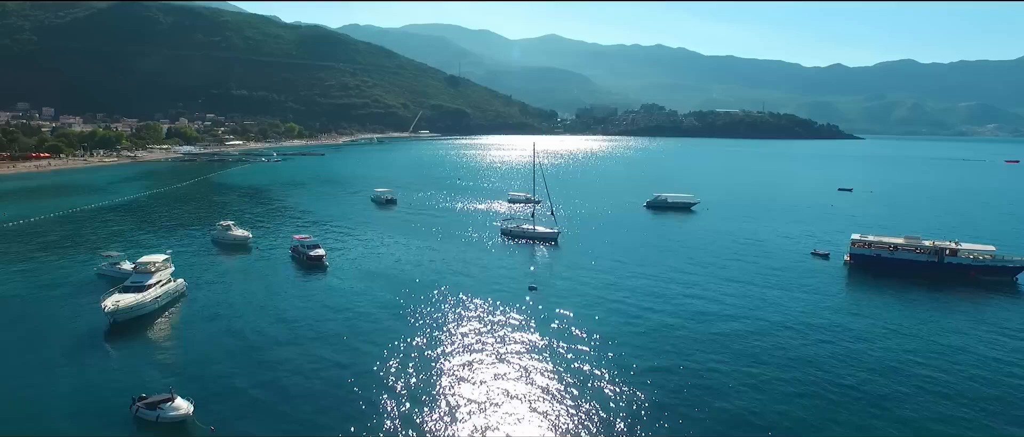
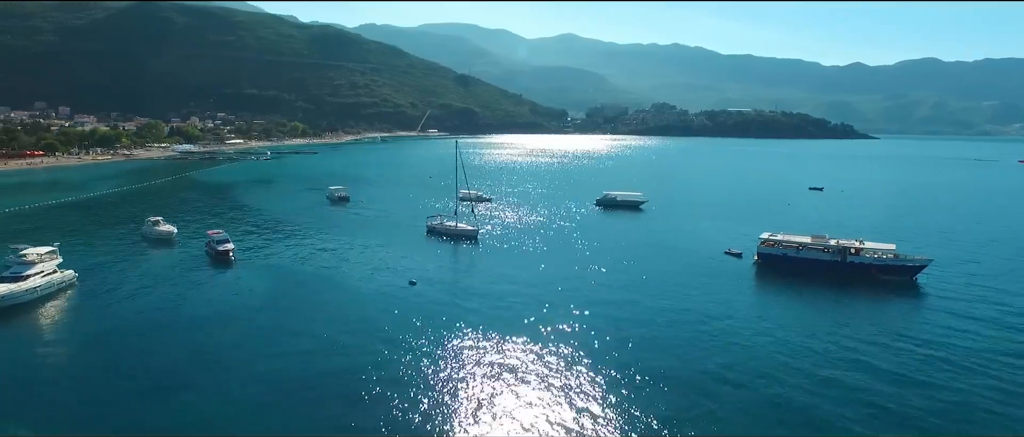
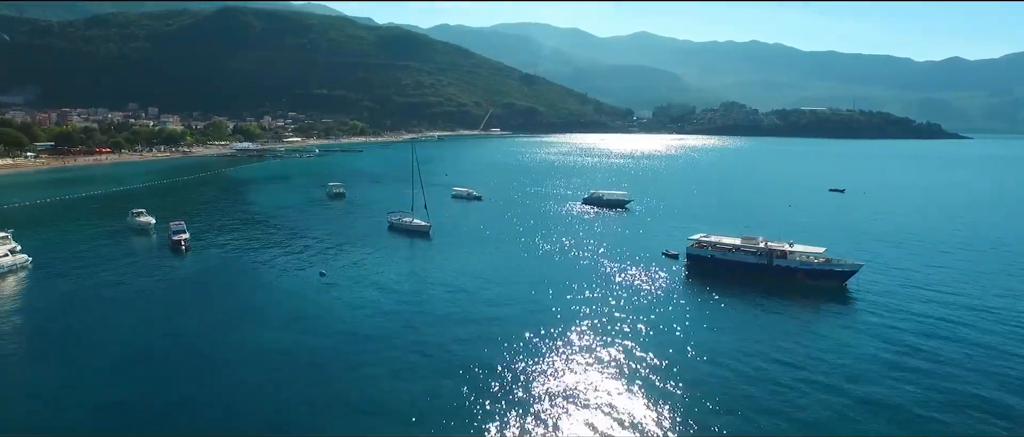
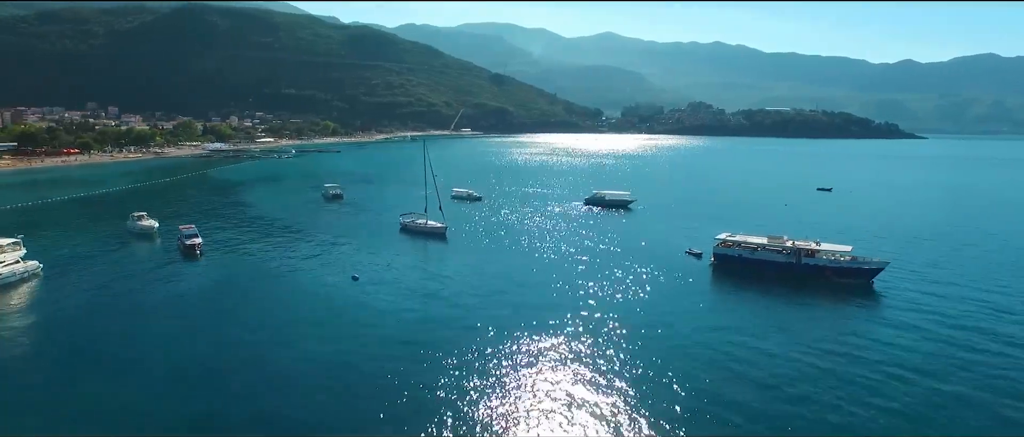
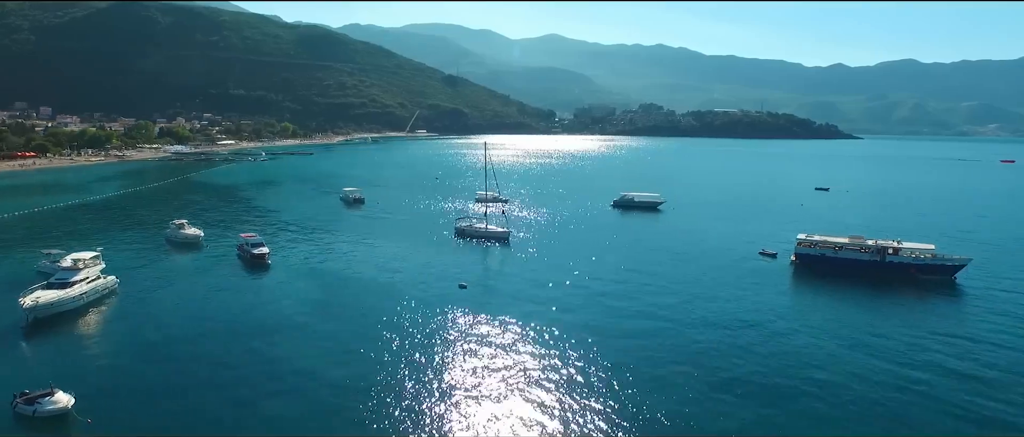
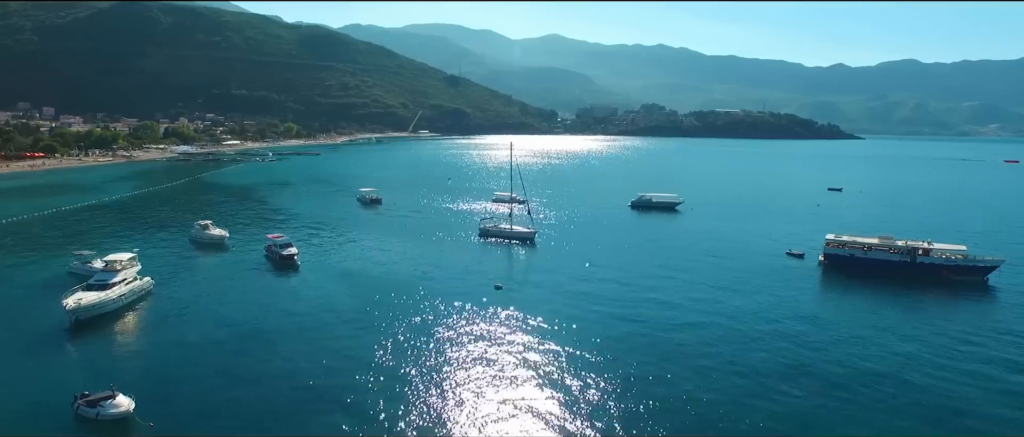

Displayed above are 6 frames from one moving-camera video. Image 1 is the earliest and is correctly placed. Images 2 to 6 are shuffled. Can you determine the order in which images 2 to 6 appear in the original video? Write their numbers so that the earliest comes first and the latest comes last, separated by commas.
6, 5, 2, 4, 3
